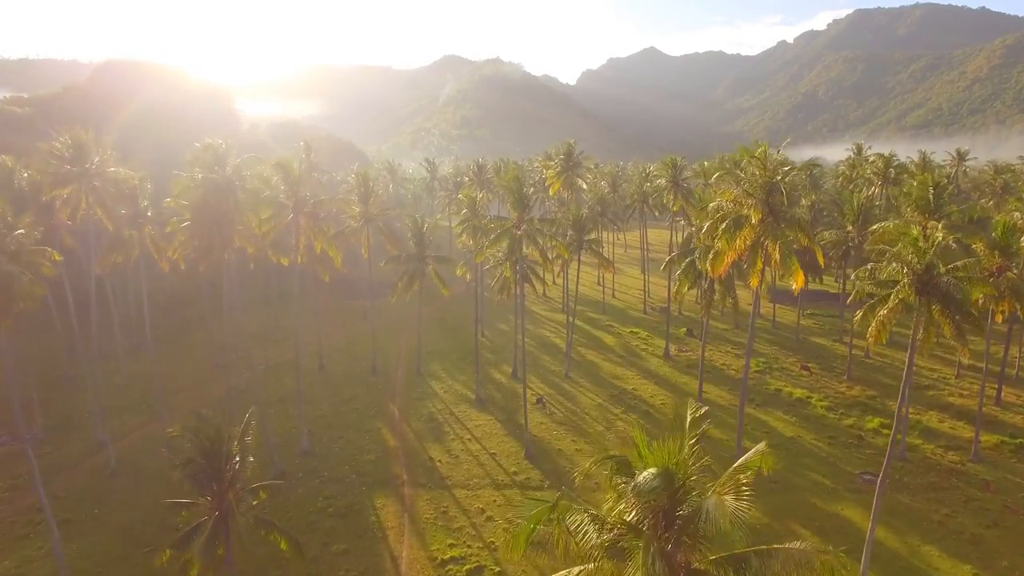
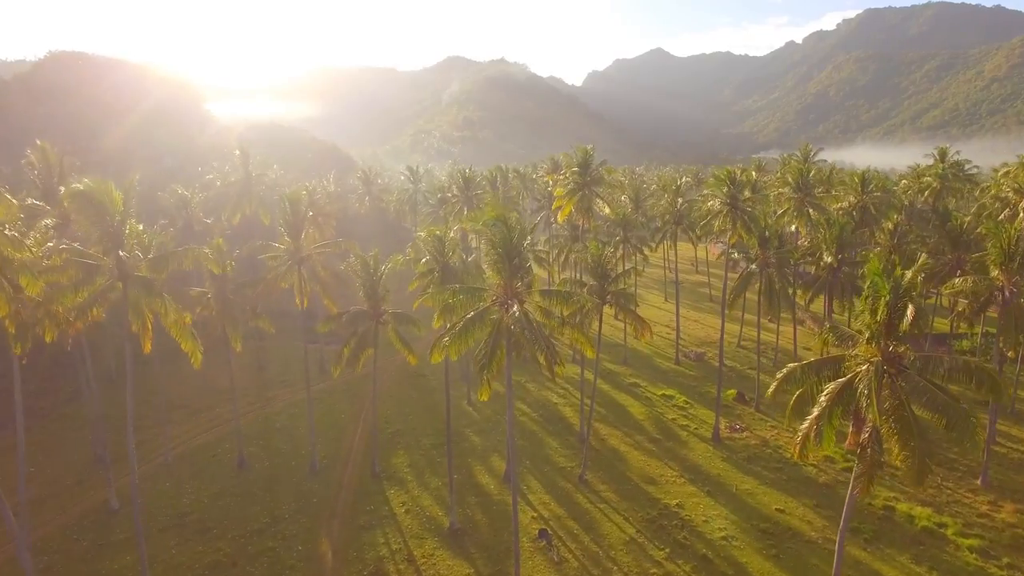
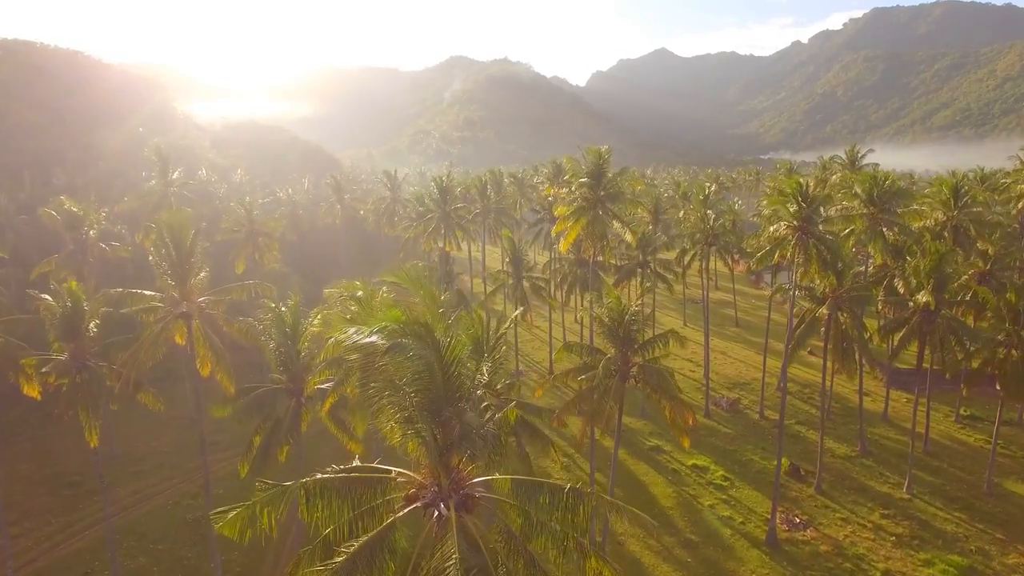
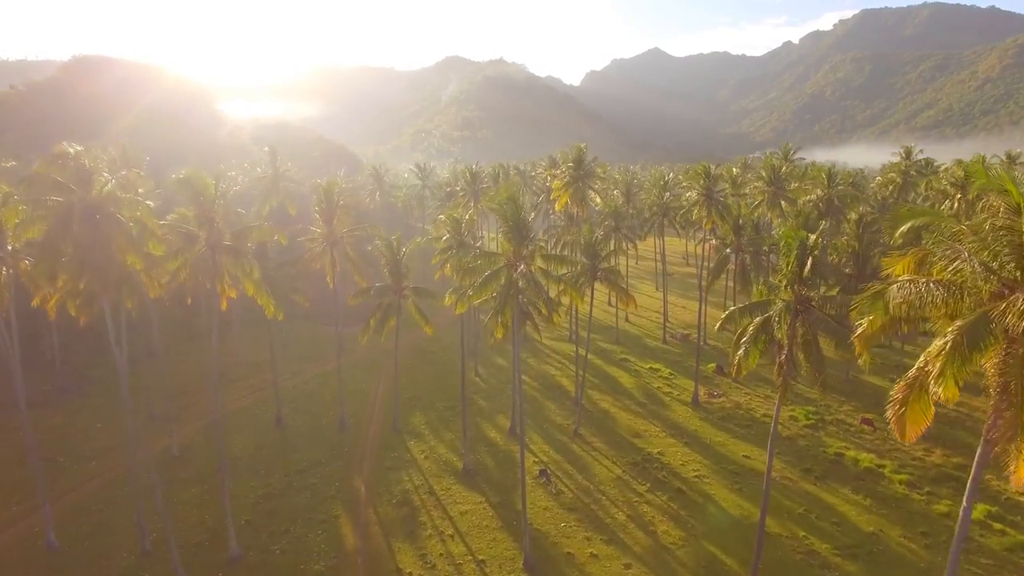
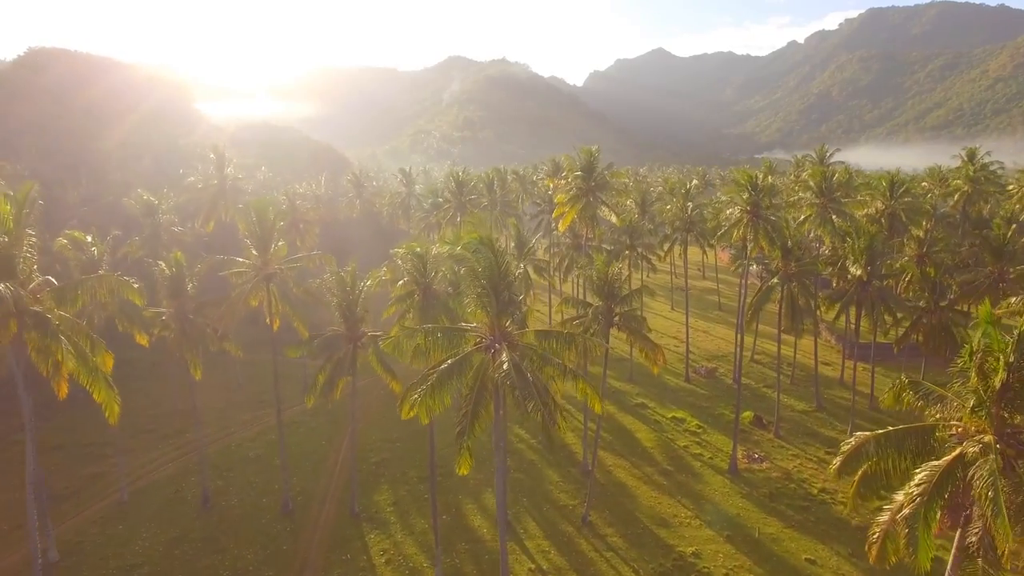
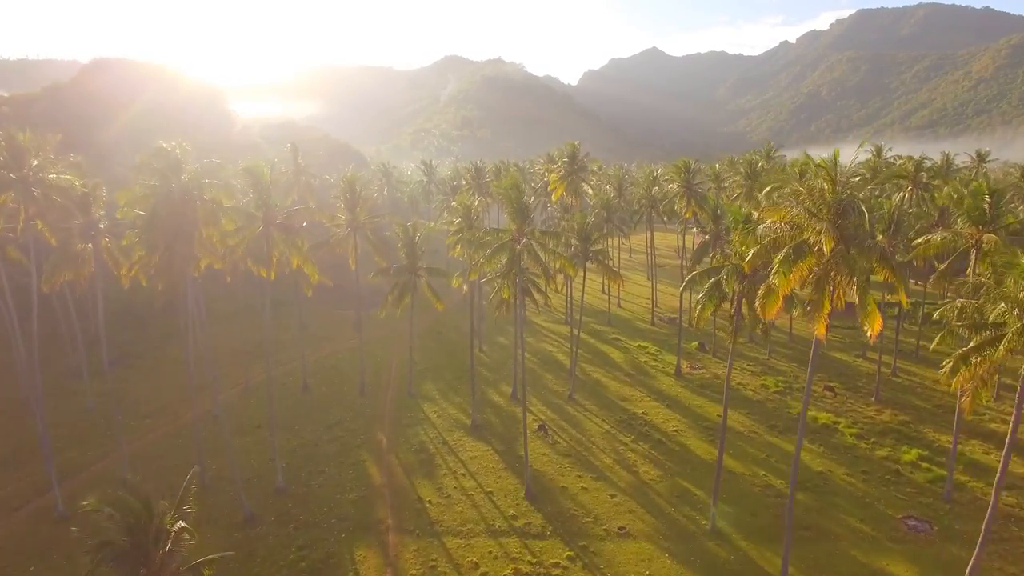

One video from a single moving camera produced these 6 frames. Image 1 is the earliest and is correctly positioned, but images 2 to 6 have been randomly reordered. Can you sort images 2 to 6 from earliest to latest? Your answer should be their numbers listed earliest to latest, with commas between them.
6, 4, 2, 5, 3
